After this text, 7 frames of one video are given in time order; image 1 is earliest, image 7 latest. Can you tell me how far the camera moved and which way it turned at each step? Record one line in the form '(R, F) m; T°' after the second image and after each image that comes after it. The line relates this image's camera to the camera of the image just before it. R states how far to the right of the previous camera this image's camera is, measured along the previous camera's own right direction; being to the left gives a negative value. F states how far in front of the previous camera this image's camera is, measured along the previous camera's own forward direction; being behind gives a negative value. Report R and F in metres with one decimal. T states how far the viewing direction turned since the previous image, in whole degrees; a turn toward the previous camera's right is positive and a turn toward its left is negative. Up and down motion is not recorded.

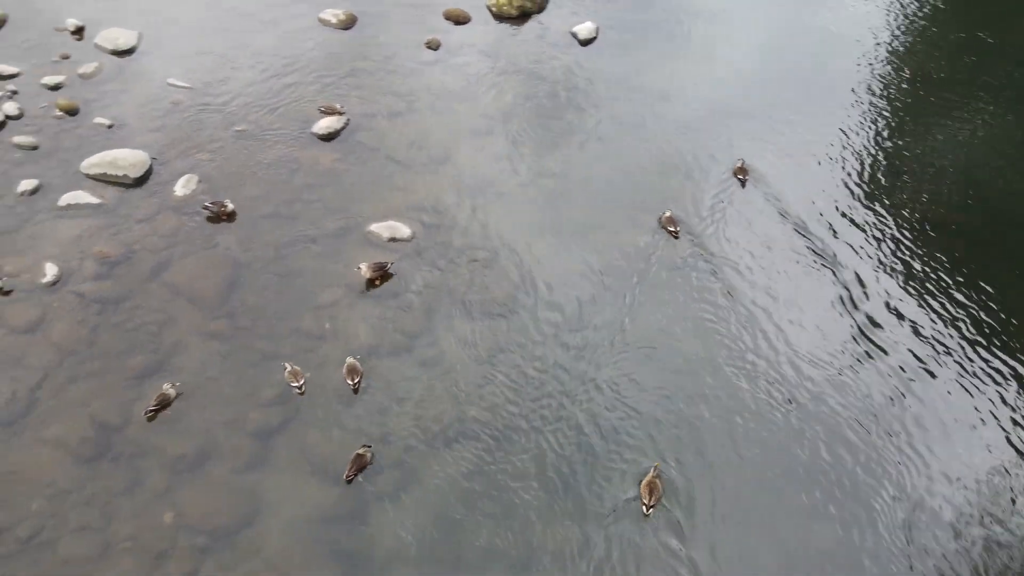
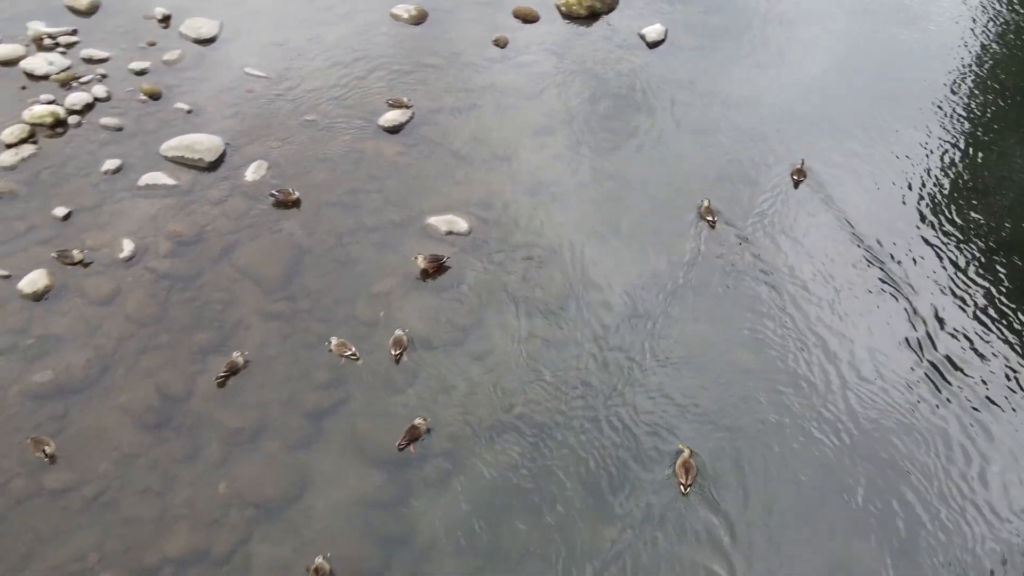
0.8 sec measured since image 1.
(0.0, -0.1) m; -4°
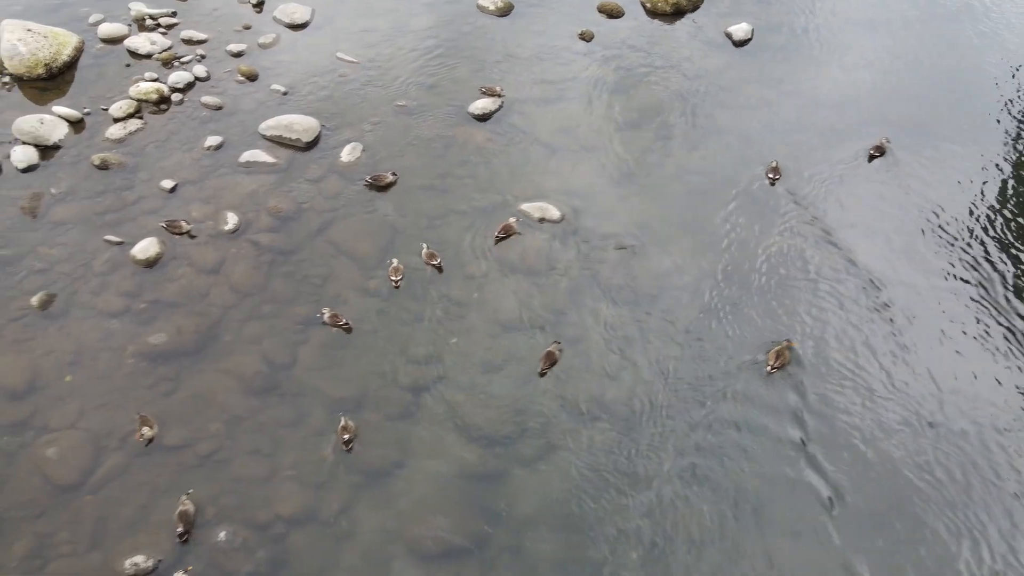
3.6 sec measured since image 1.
(-0.8, -0.2) m; -3°
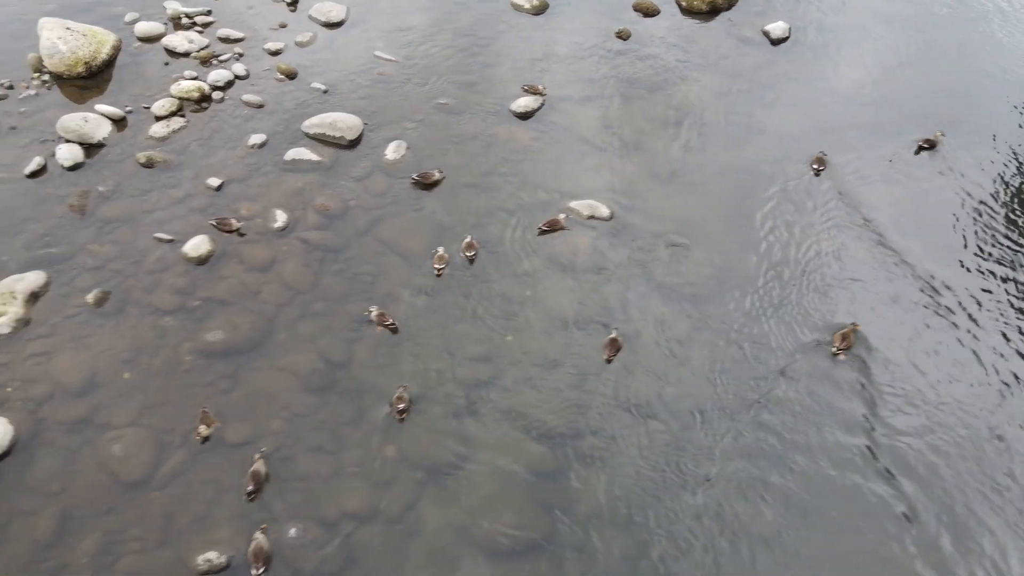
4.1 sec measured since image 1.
(-0.7, 0.0) m; 0°
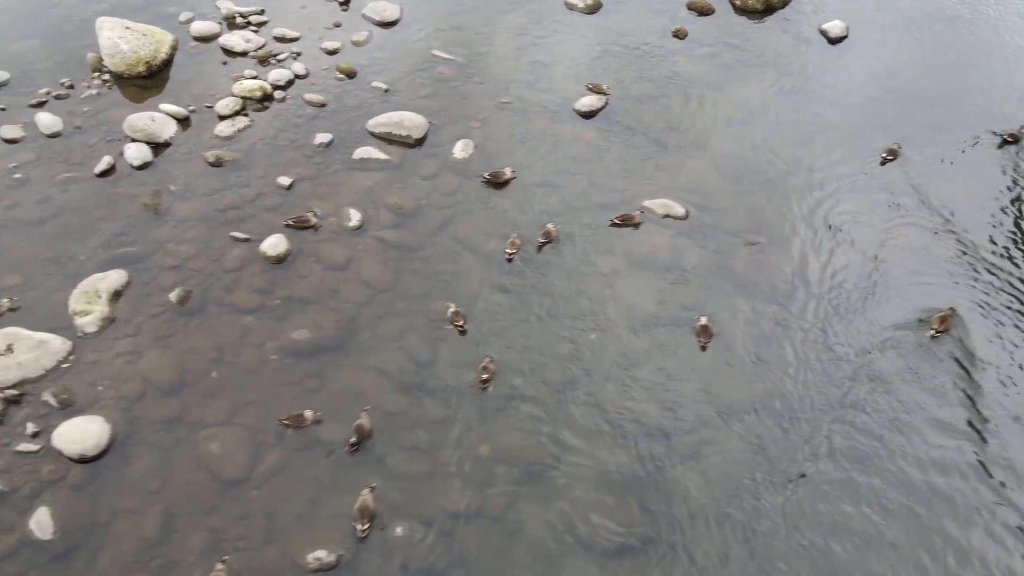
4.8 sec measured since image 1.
(-1.1, 0.0) m; 0°
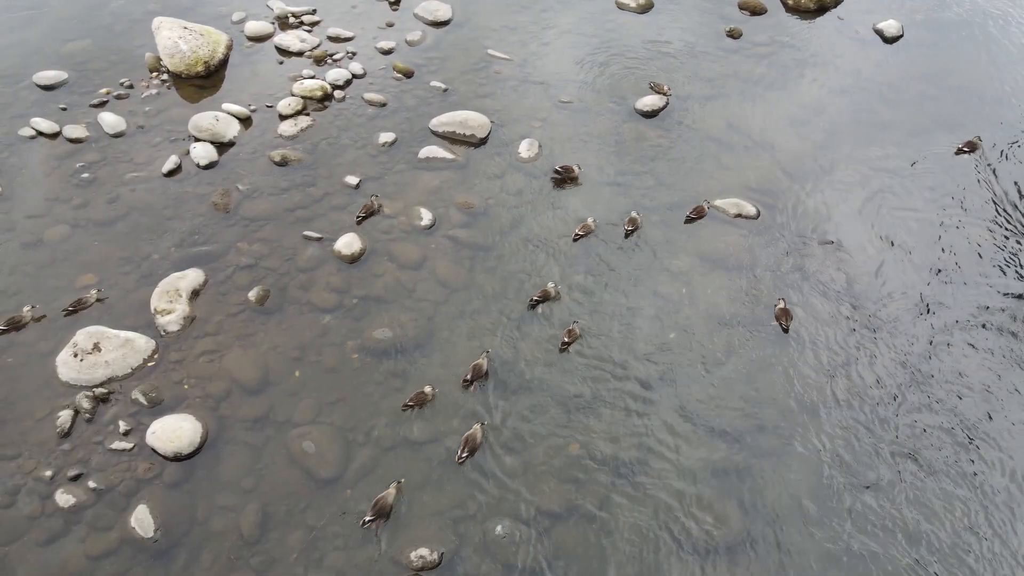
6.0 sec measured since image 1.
(-1.0, 0.0) m; 0°
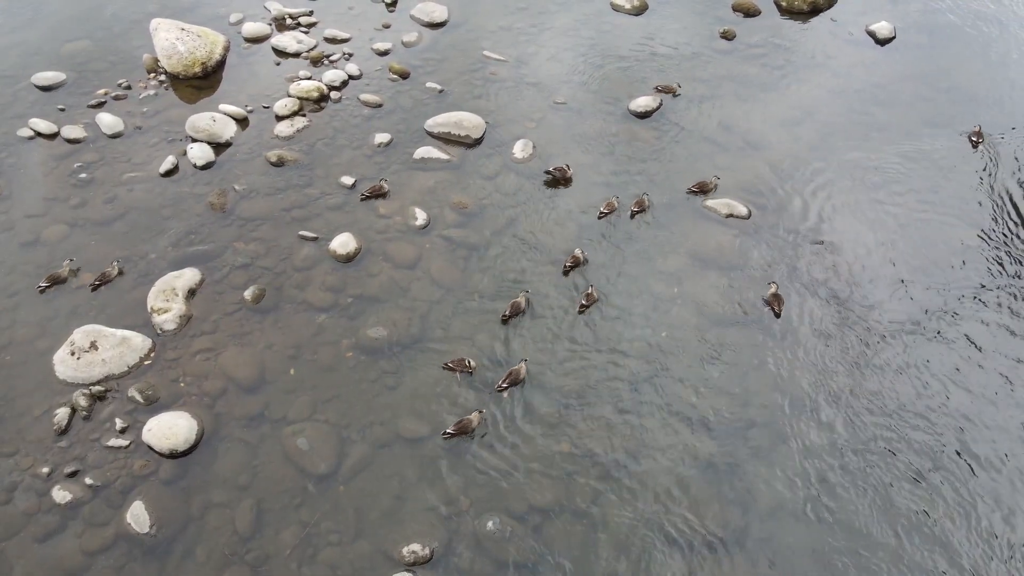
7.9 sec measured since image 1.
(+0.1, -0.1) m; 0°
